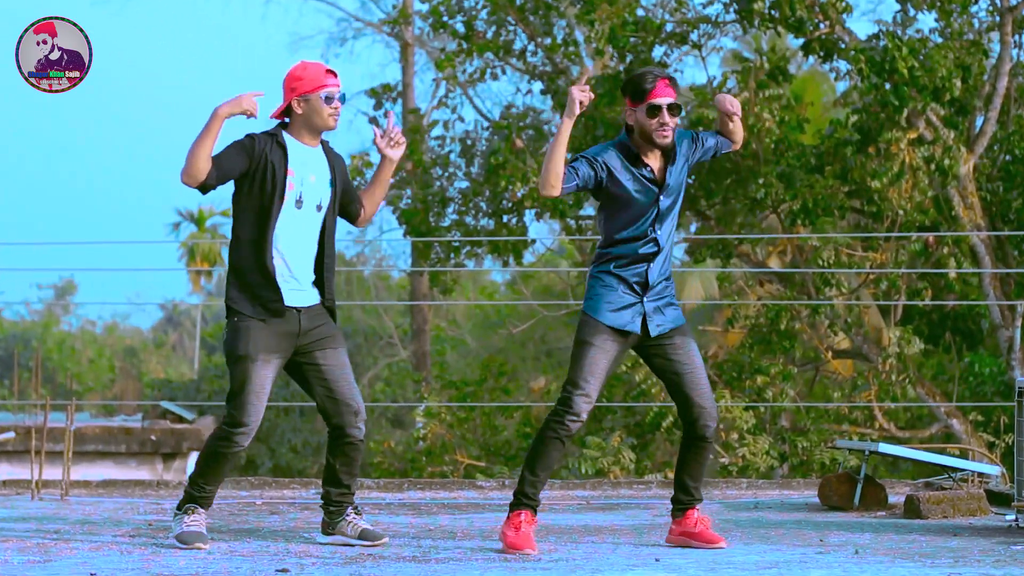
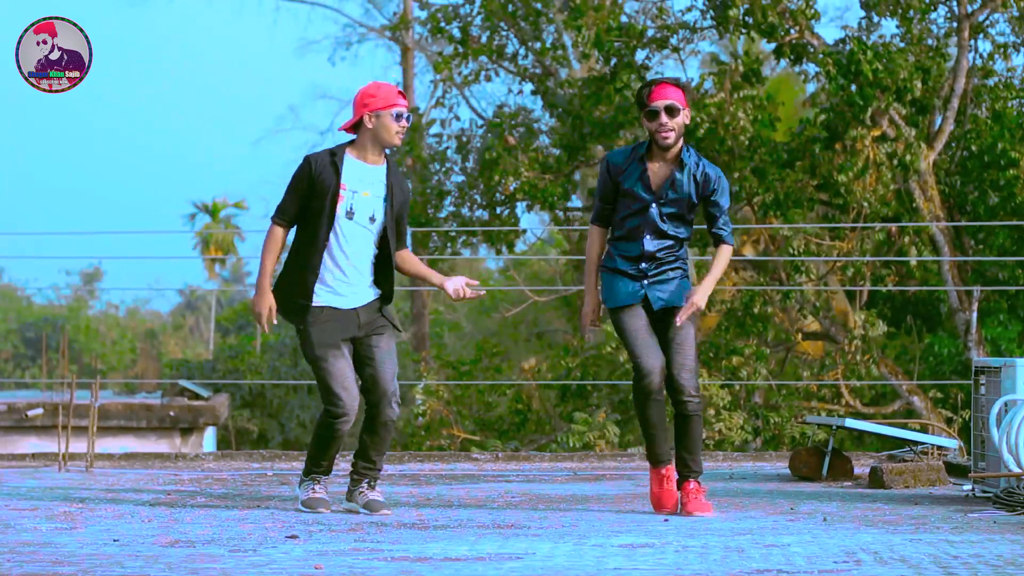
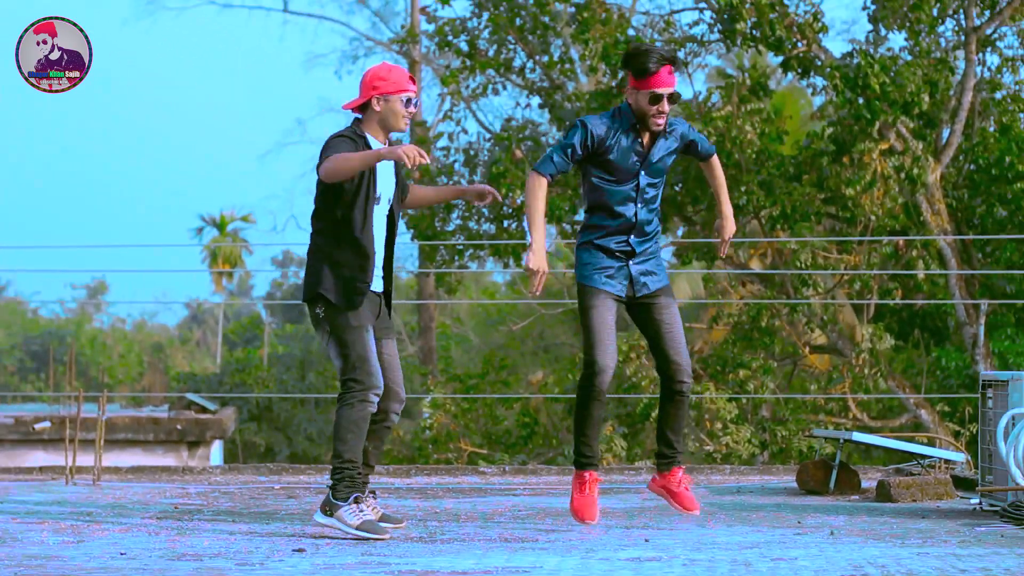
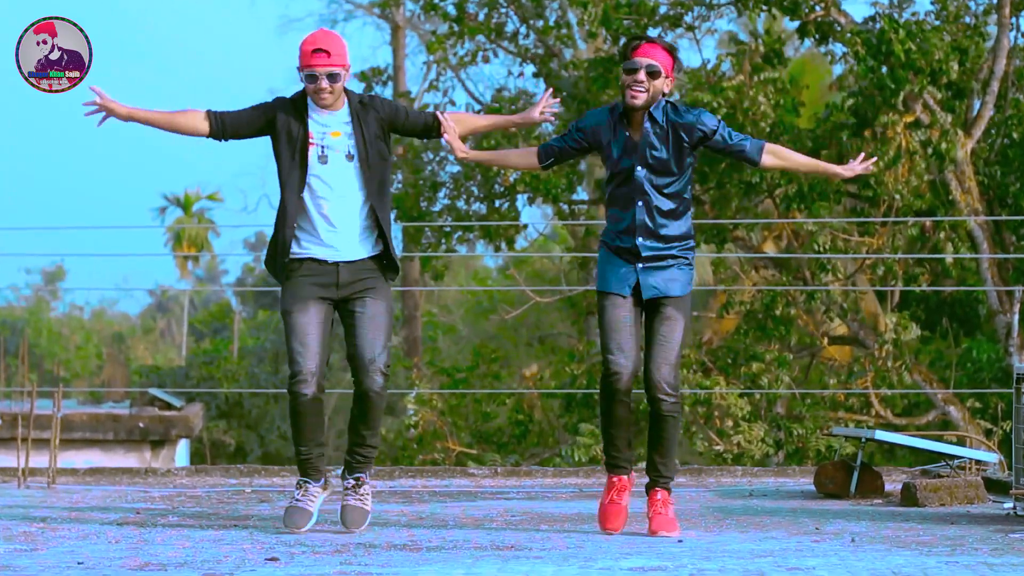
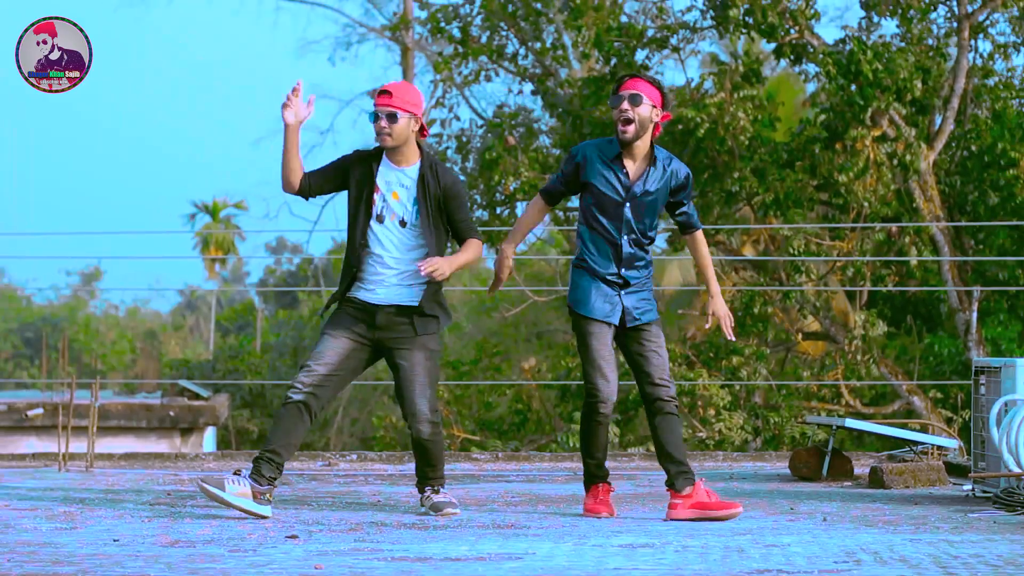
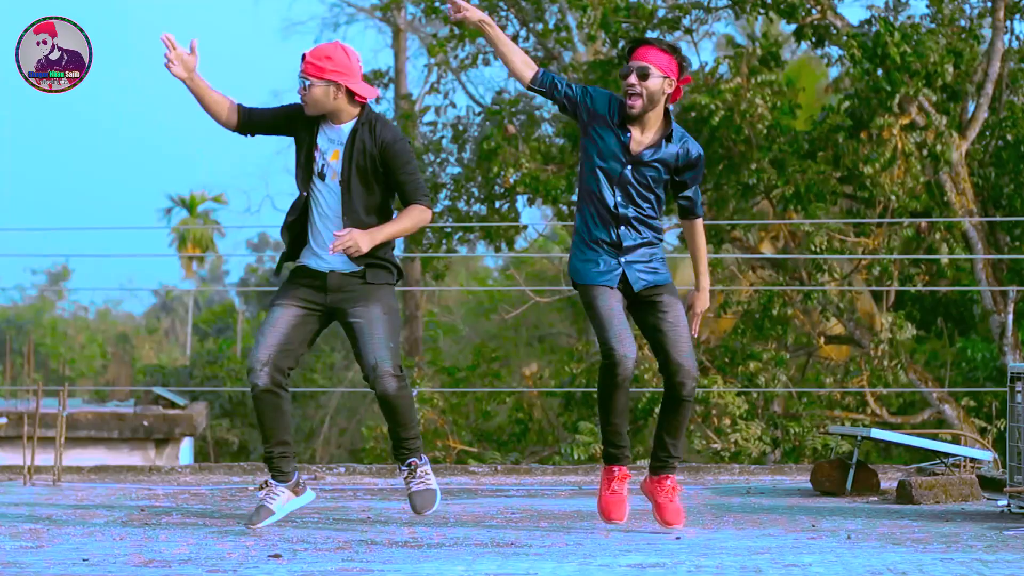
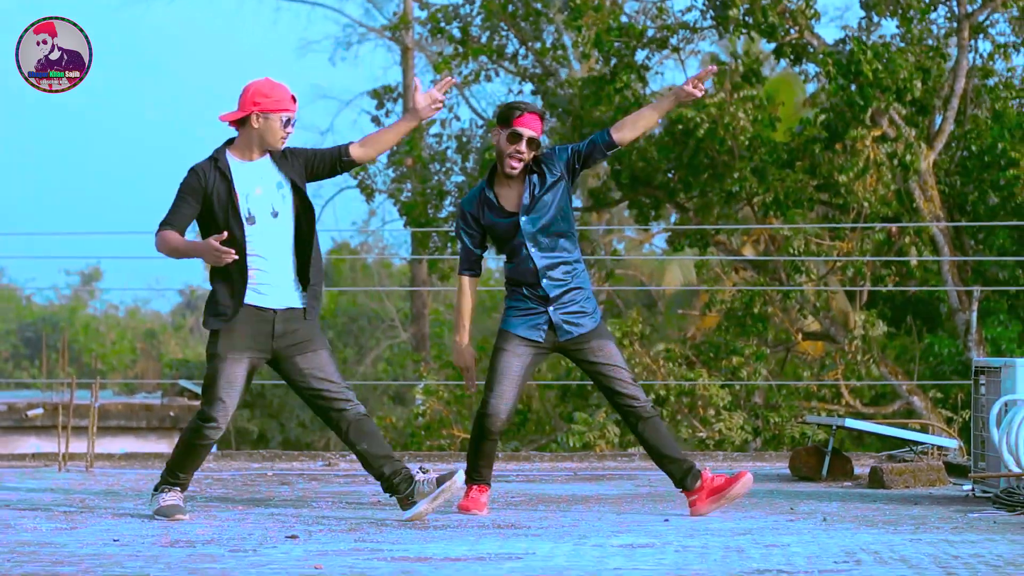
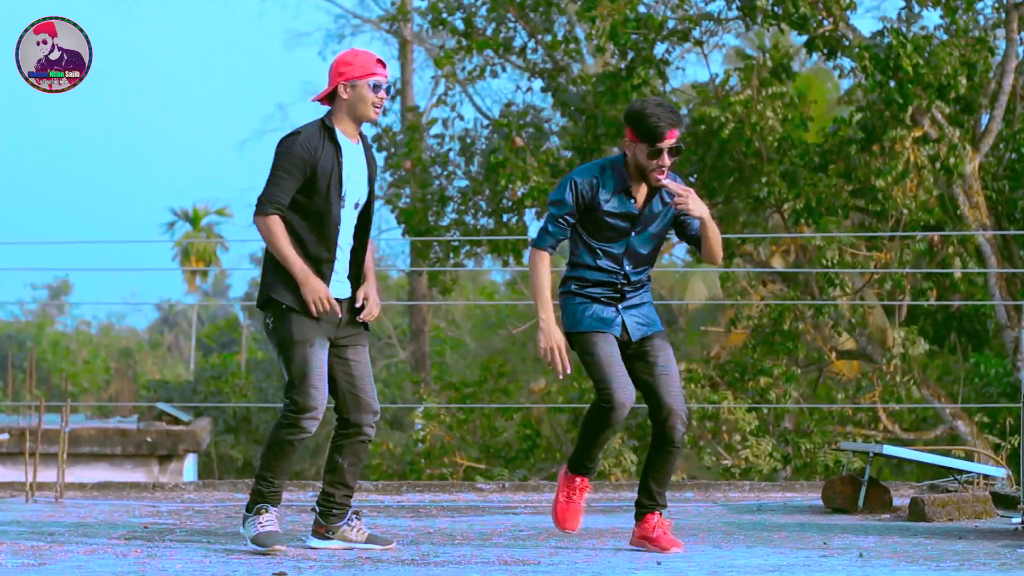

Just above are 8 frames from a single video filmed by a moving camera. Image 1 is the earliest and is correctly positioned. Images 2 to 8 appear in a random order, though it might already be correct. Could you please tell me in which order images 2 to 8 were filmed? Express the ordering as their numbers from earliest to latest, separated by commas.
3, 8, 7, 6, 5, 4, 2
